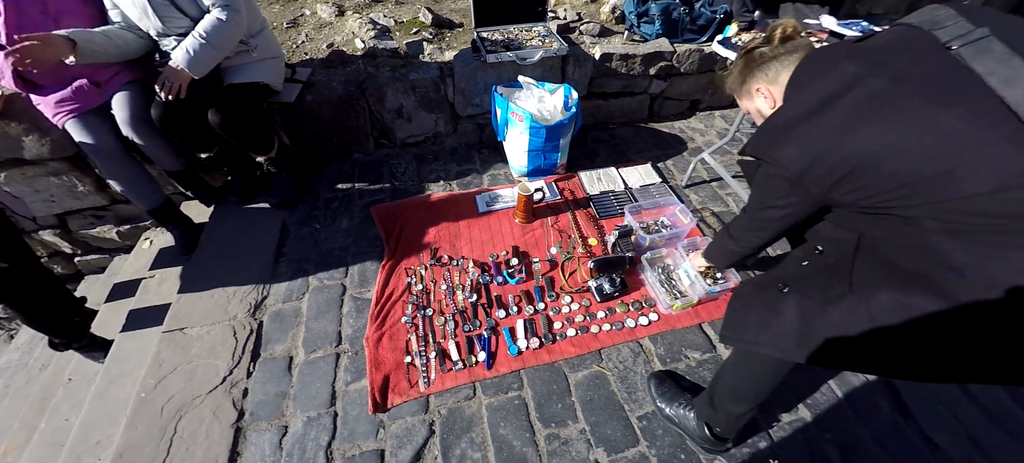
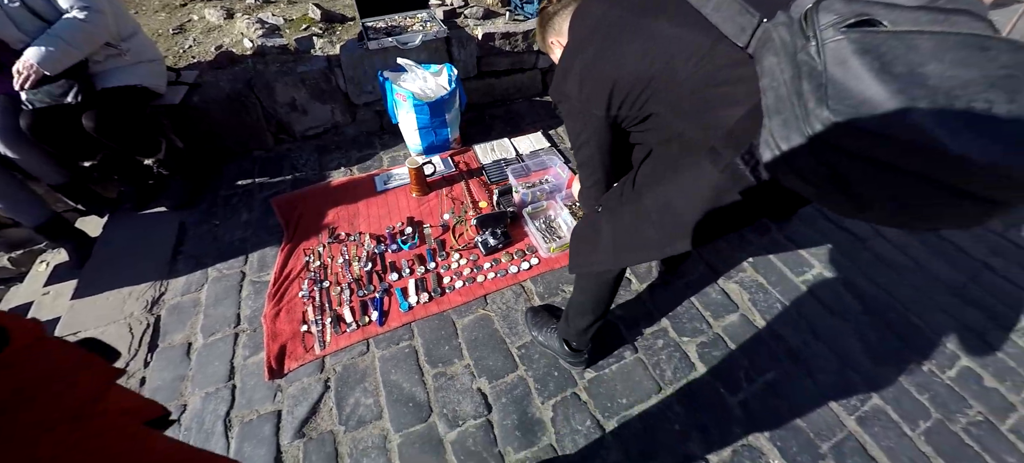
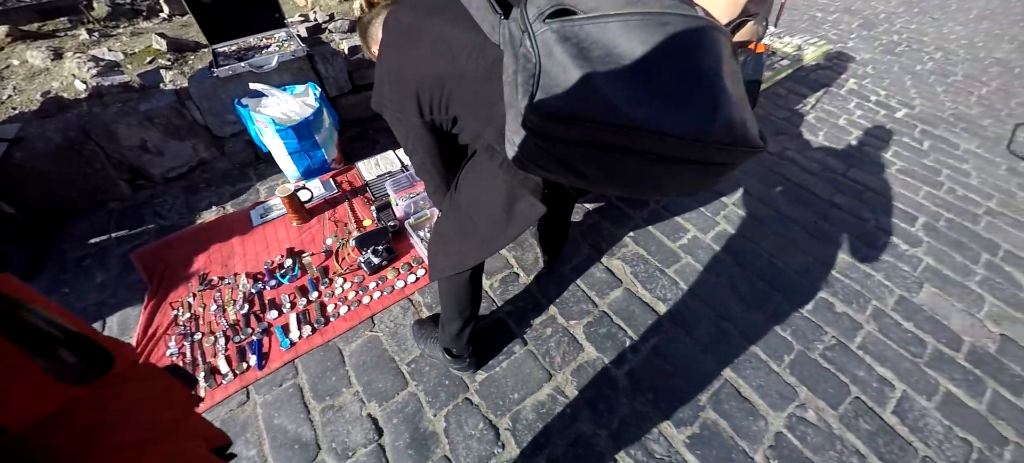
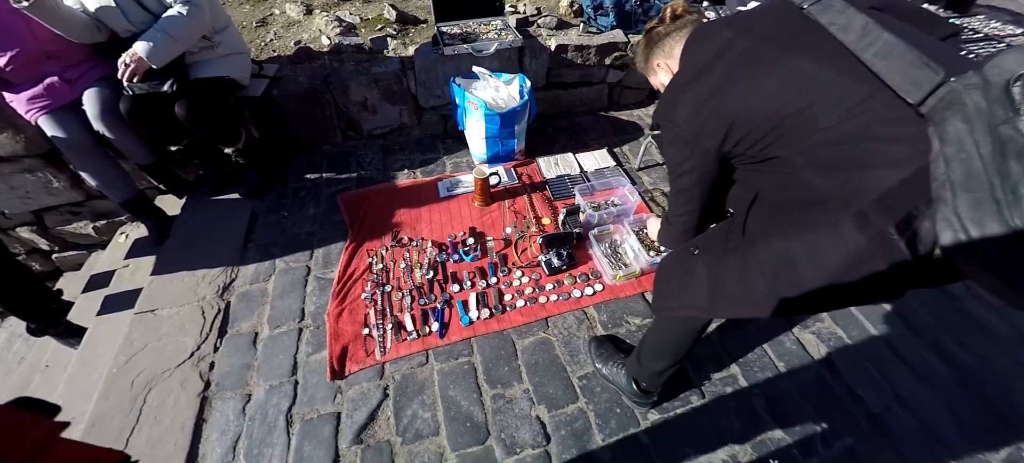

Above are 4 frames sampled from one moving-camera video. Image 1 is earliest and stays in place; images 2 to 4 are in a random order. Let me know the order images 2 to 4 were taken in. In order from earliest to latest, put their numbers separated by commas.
4, 2, 3
